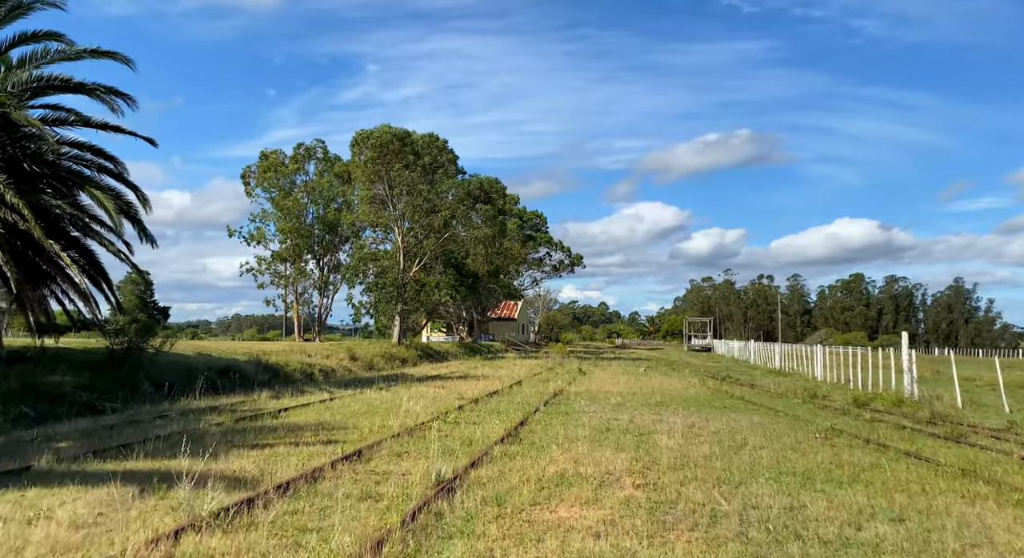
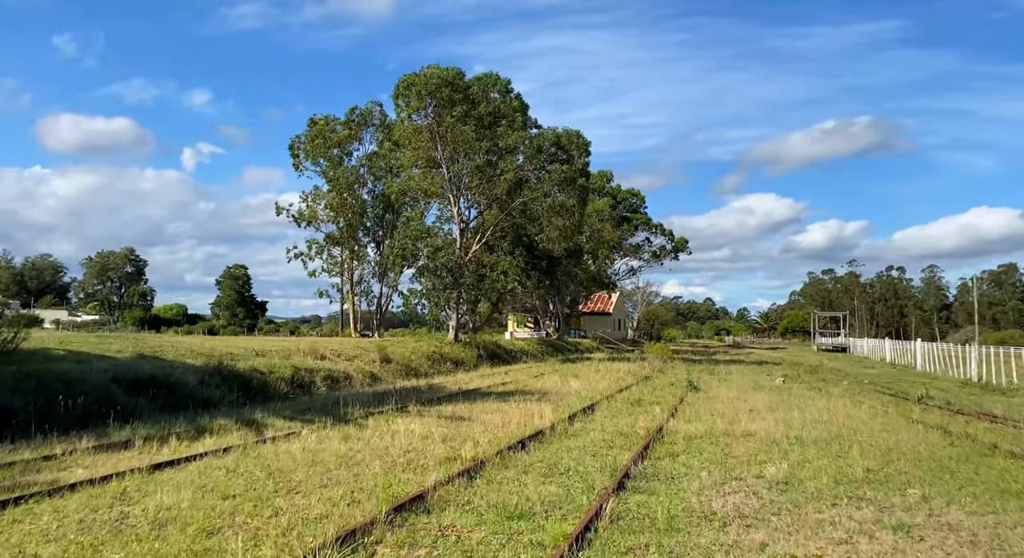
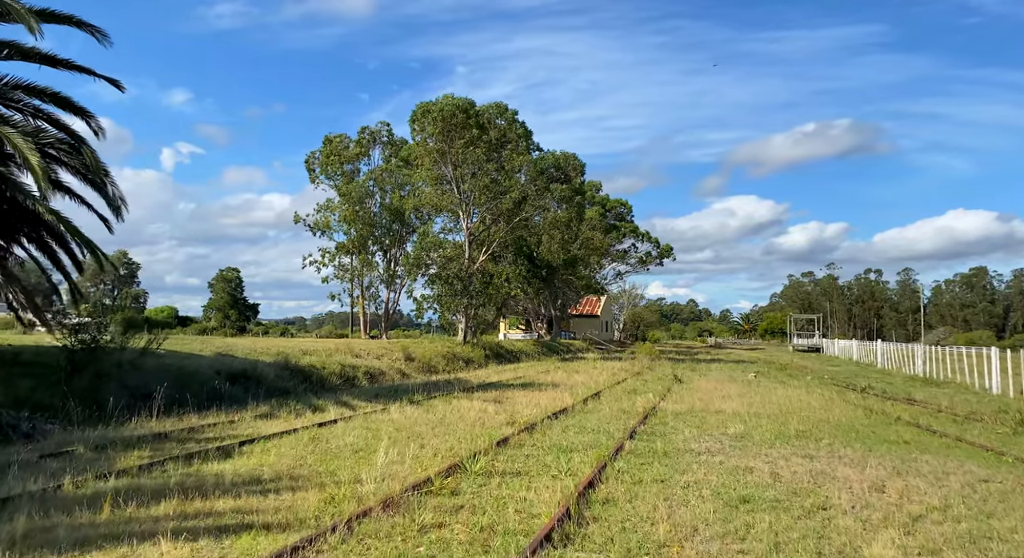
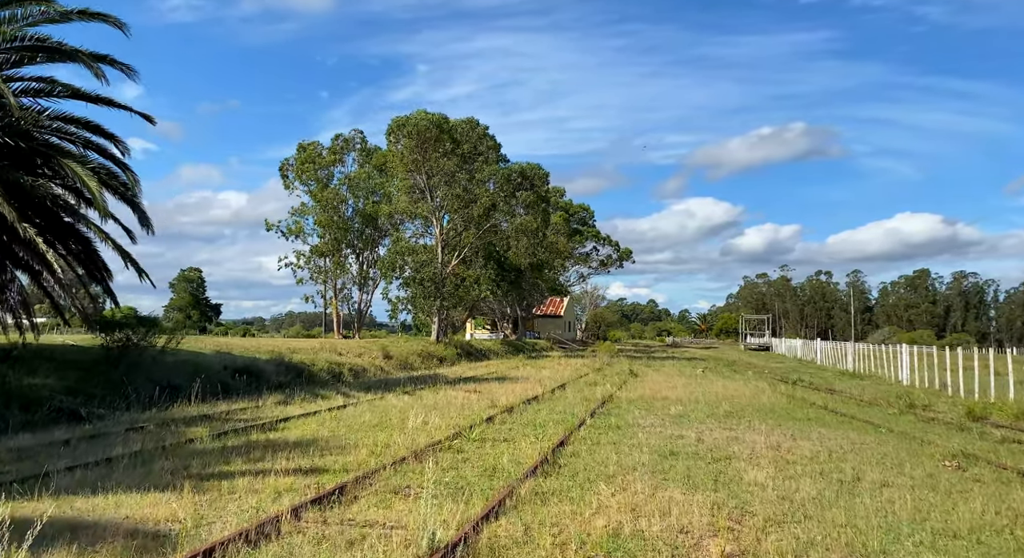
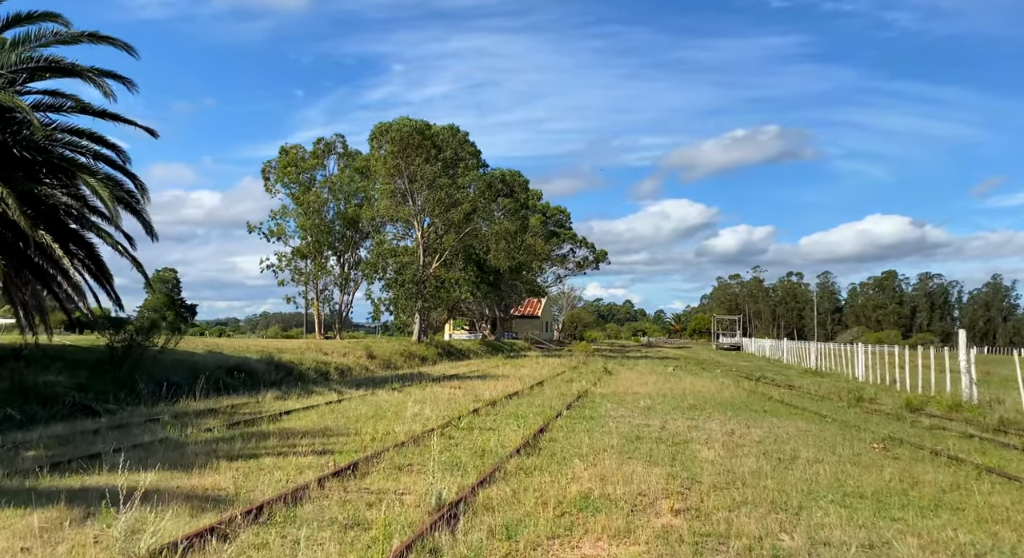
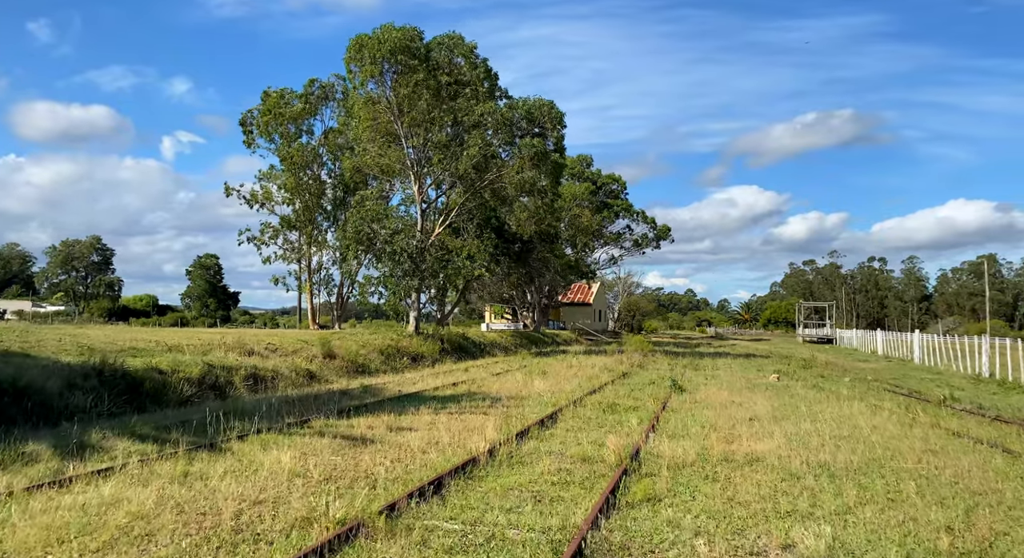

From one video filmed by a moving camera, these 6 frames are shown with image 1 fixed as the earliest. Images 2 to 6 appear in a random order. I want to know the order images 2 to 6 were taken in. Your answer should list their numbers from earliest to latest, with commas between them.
5, 4, 3, 2, 6
